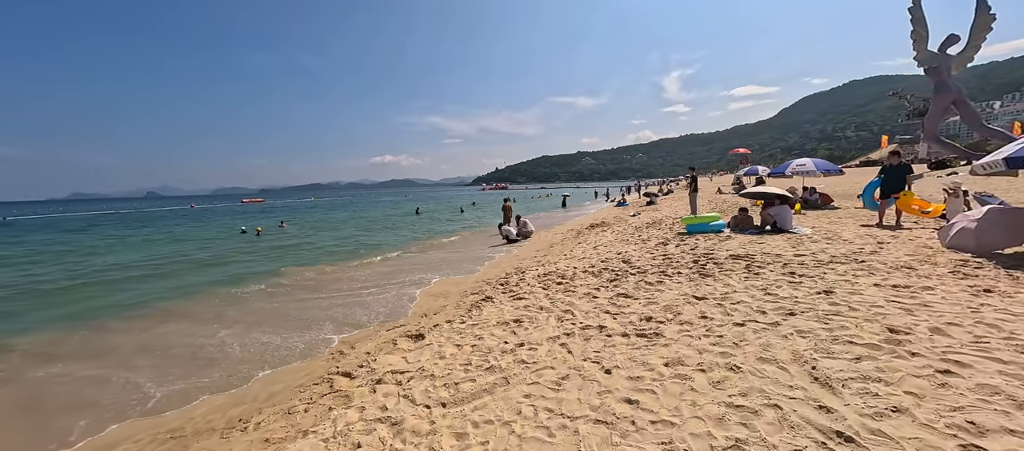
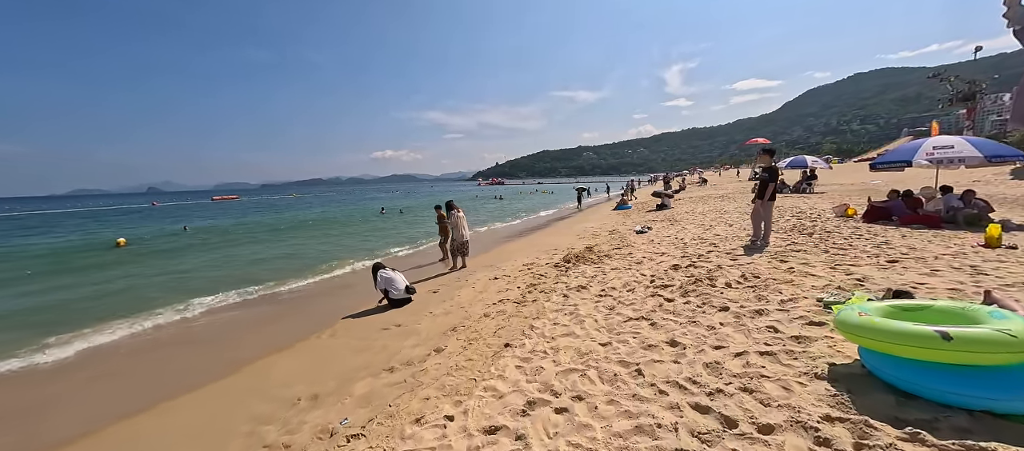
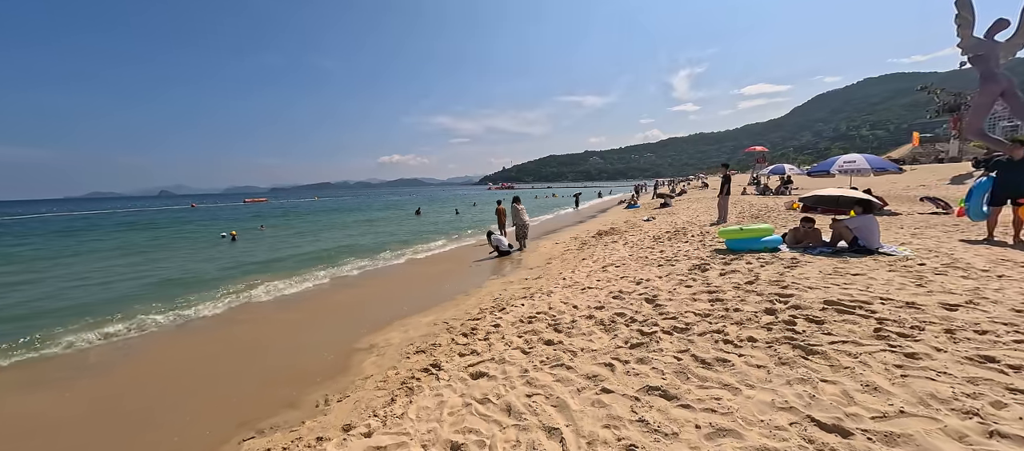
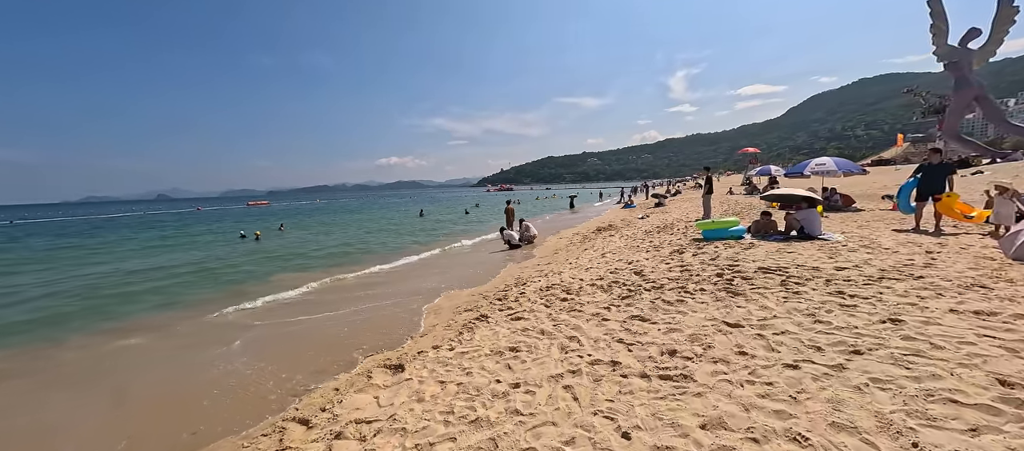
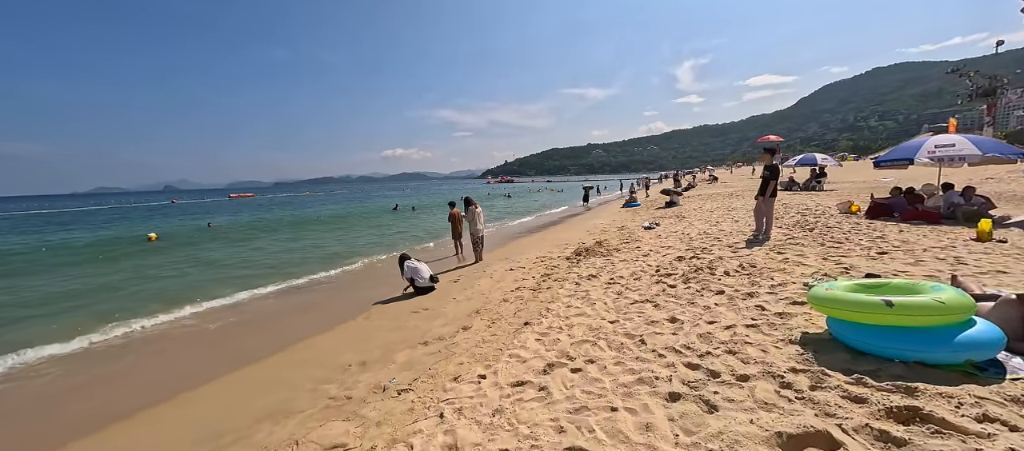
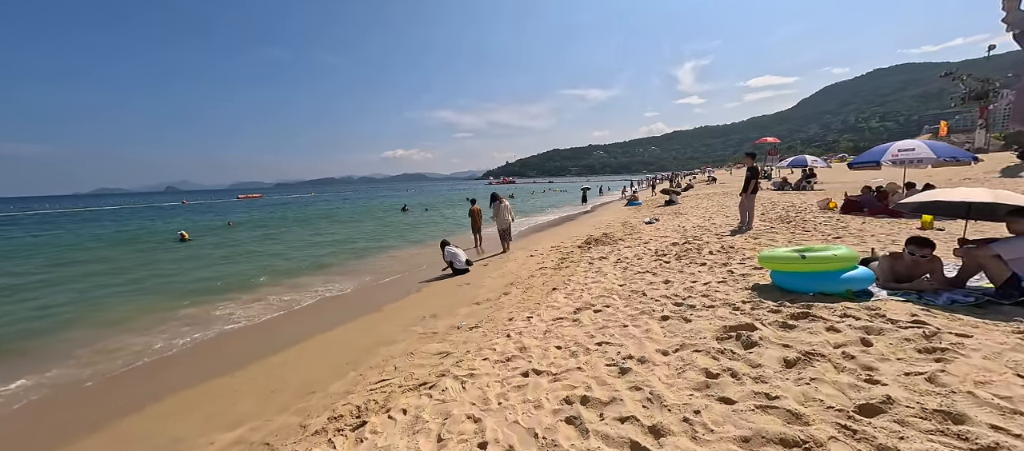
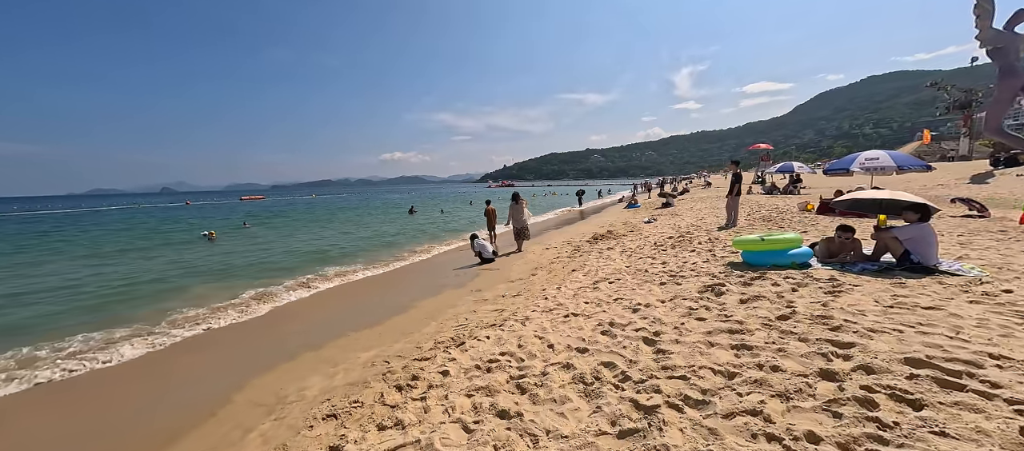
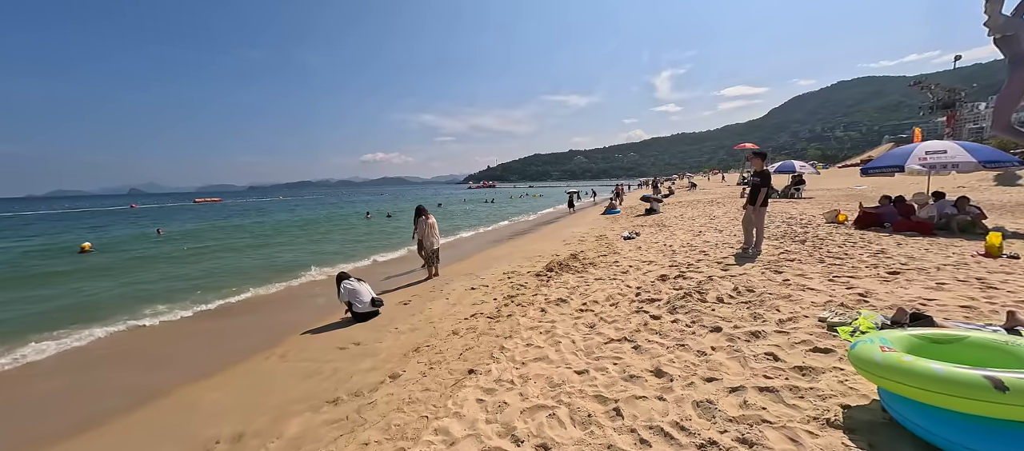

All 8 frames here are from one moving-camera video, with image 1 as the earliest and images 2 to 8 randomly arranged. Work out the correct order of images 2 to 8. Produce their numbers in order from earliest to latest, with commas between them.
4, 3, 7, 6, 5, 2, 8
